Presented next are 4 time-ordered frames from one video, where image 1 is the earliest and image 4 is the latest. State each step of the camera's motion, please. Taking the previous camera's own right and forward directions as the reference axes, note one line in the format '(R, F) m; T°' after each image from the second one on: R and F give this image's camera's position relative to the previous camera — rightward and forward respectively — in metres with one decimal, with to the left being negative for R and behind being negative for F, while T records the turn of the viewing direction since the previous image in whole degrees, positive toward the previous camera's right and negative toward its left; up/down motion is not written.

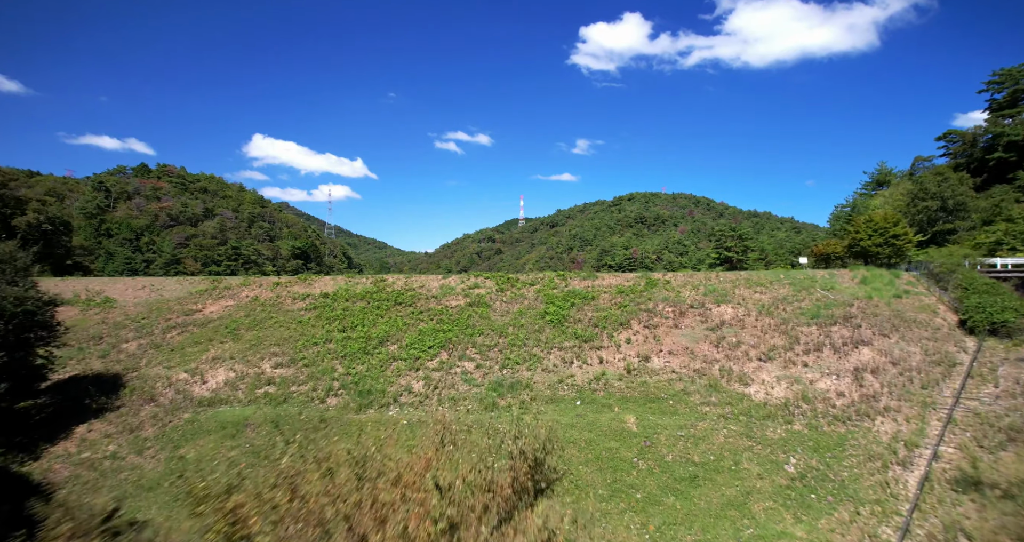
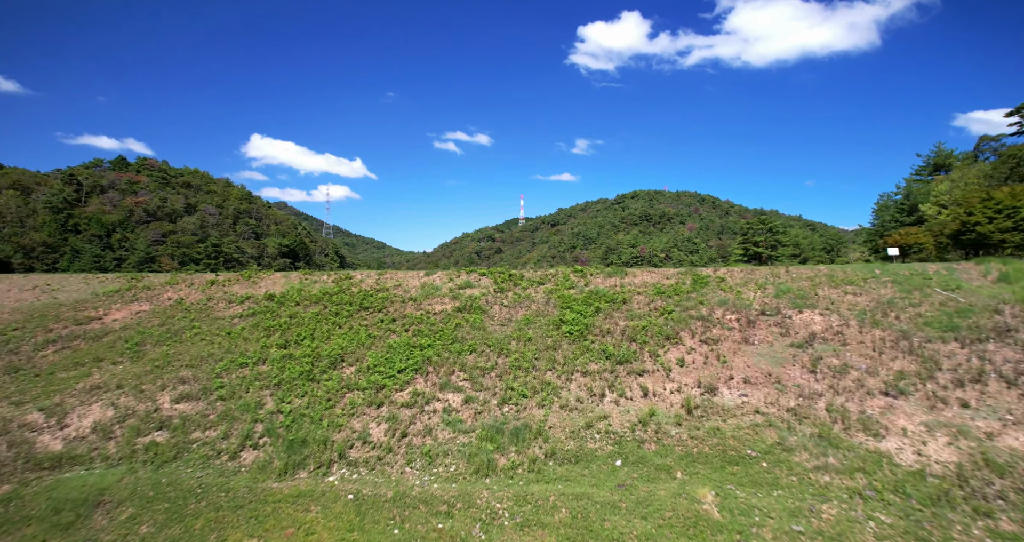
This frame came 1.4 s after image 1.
(-0.1, +6.5) m; 0°
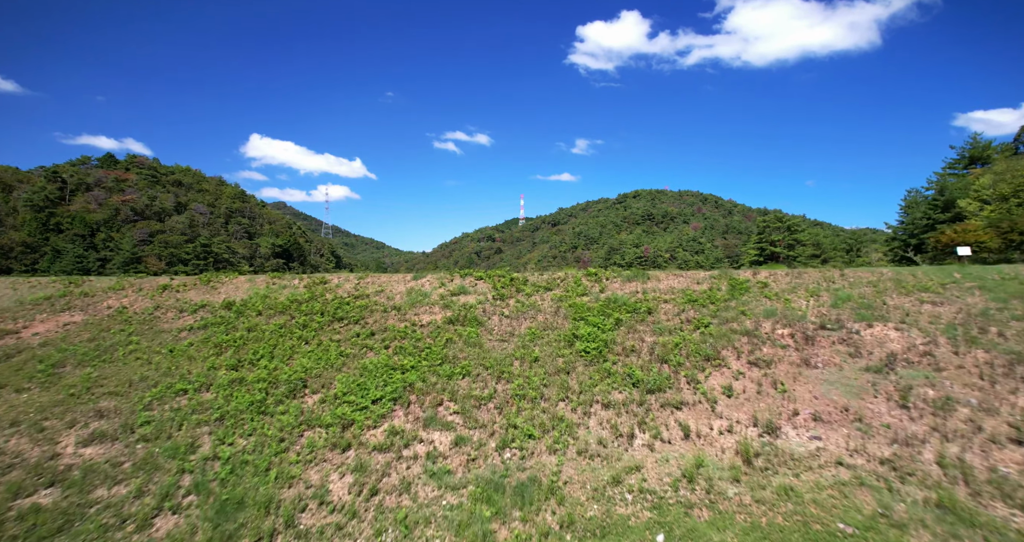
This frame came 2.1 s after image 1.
(-0.1, +3.3) m; 0°
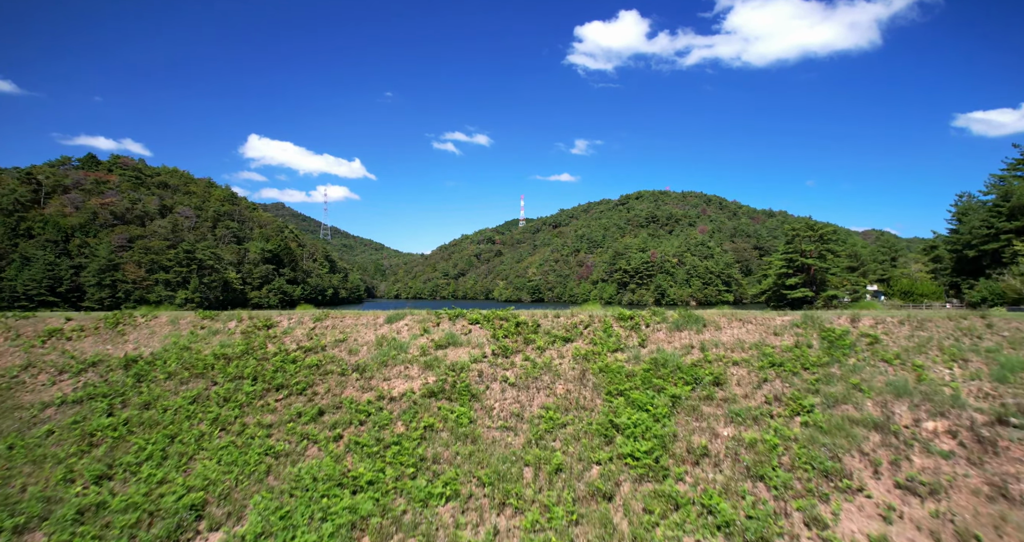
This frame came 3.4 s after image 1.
(-0.2, +5.0) m; 0°
